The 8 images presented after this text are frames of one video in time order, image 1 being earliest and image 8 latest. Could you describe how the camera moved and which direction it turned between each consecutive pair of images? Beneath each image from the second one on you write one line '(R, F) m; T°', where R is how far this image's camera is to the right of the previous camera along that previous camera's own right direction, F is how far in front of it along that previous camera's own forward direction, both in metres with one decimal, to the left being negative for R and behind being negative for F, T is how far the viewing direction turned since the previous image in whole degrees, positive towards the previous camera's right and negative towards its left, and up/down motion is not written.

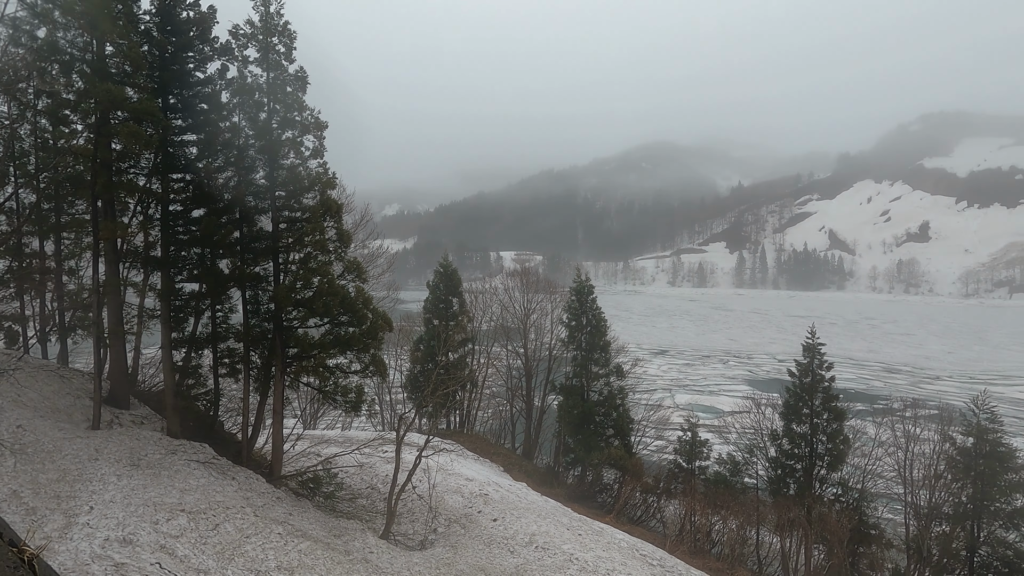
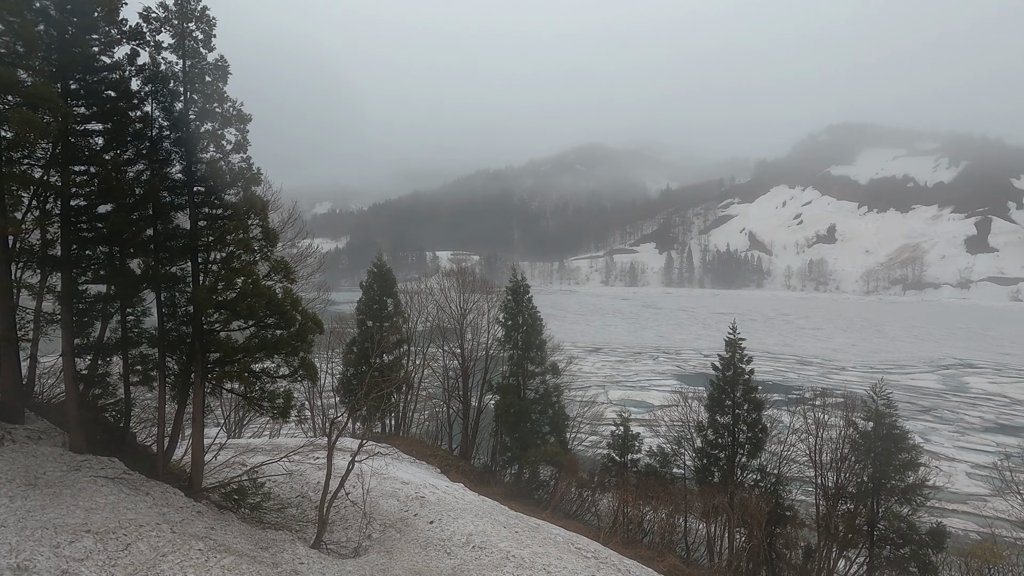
(+0.7, +0.1) m; +6°
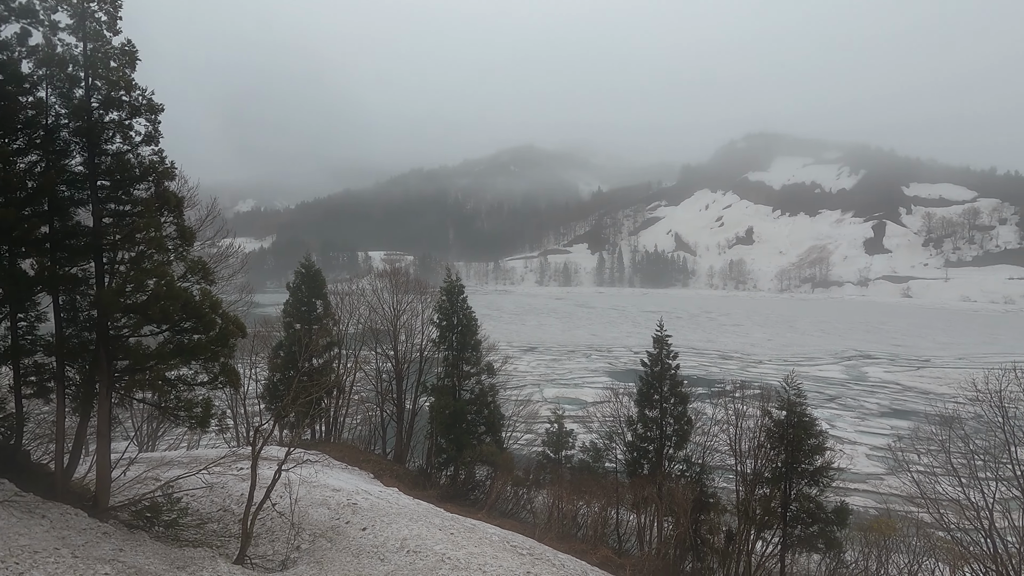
(+0.7, 0.0) m; +6°
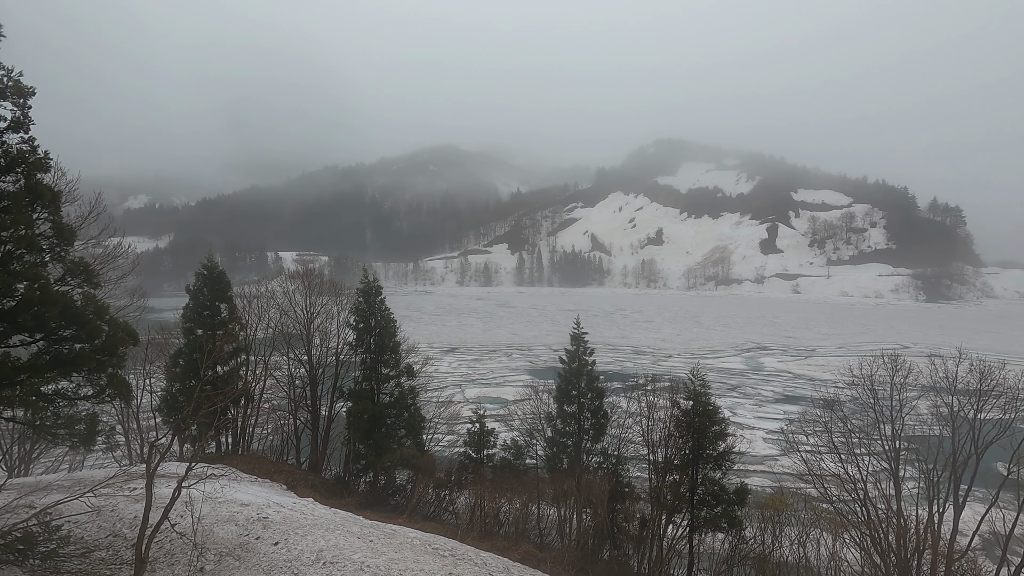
(+0.8, 0.0) m; +7°
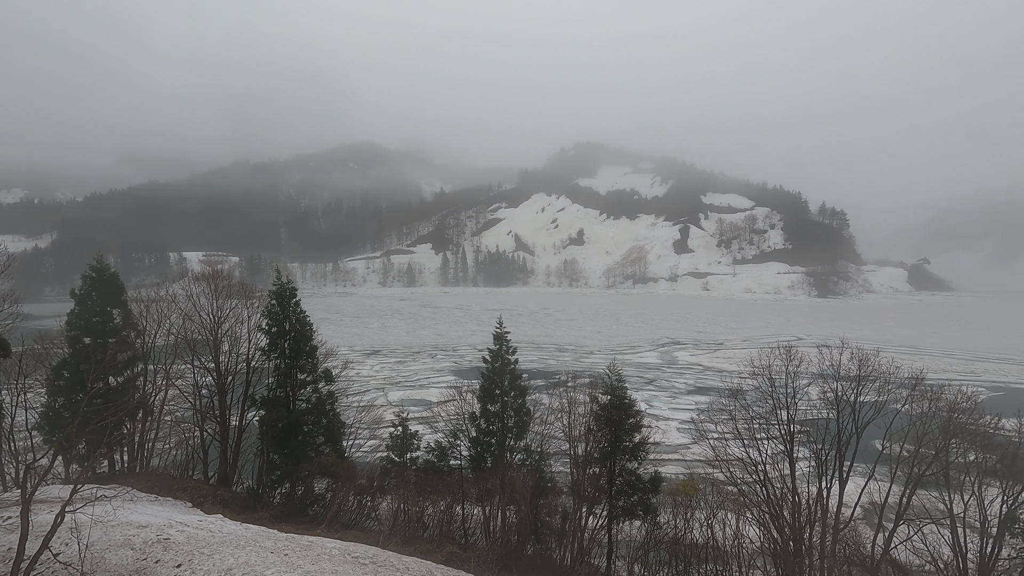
(+0.8, 0.0) m; +7°
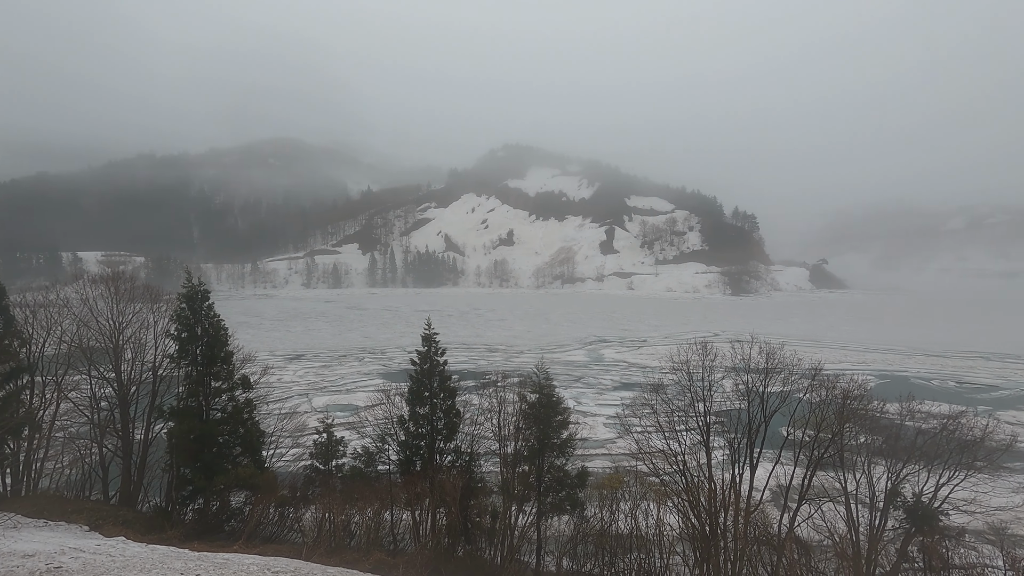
(+0.8, -0.1) m; +6°
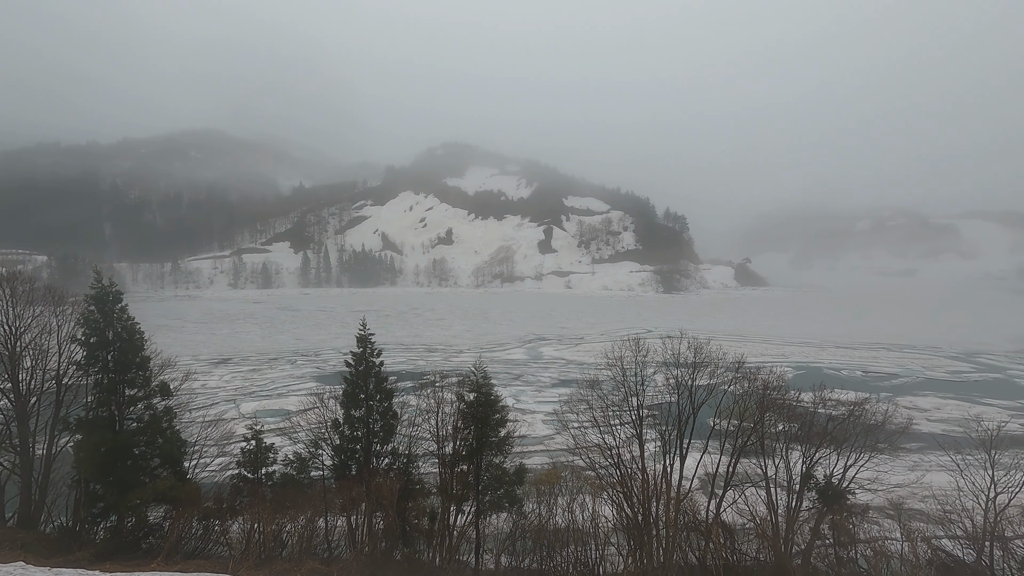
(+0.7, -0.1) m; +5°
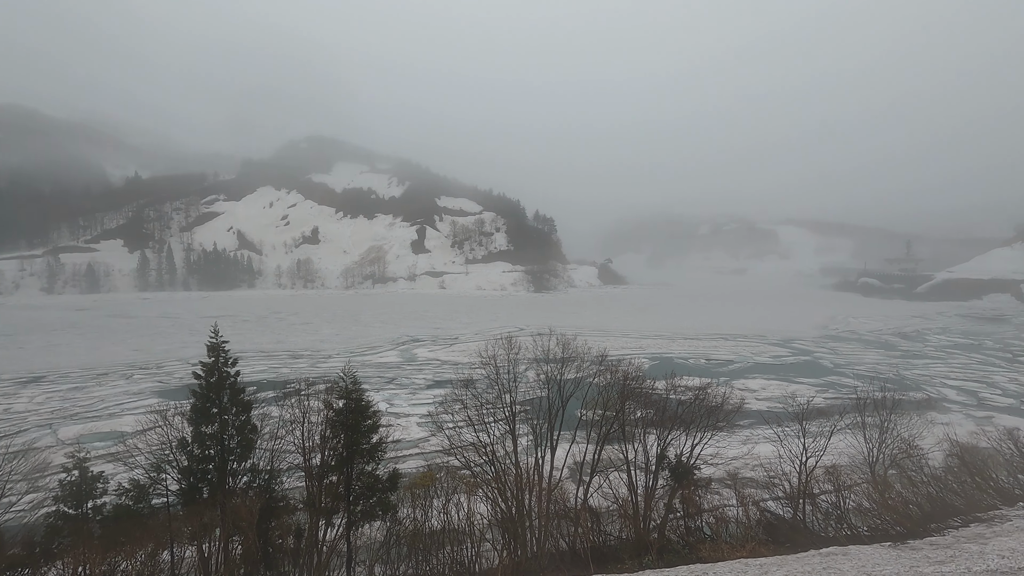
(+1.3, -0.3) m; +11°
